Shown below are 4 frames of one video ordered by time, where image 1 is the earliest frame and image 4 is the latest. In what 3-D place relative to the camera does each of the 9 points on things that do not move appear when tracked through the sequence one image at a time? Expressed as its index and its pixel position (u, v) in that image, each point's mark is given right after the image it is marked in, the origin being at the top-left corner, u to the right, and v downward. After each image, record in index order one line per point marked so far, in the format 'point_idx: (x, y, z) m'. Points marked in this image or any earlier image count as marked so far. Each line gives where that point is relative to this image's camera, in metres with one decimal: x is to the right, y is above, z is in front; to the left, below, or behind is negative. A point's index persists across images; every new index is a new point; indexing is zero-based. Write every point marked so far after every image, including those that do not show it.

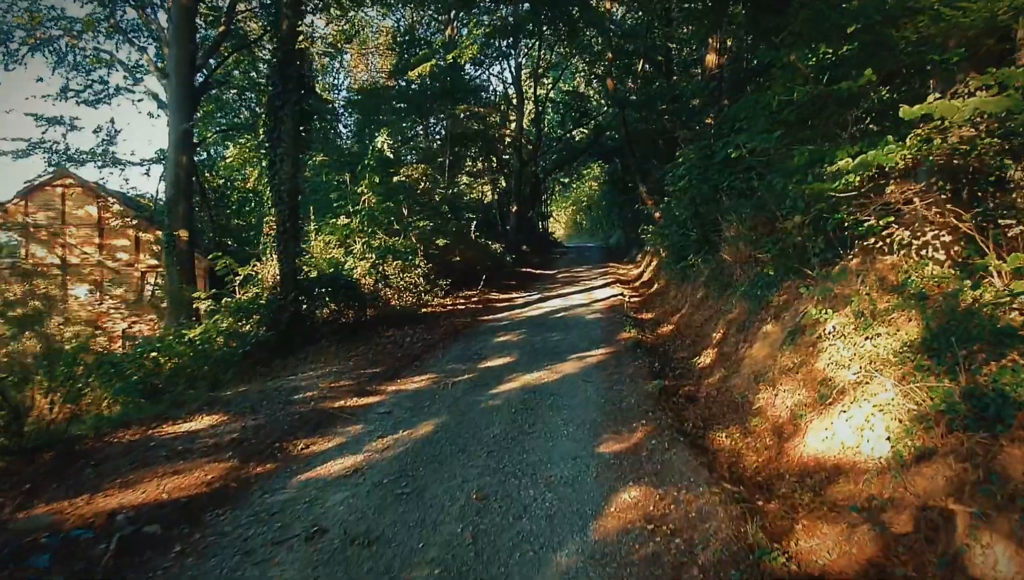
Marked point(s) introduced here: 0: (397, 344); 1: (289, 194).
0: (-1.5, -0.7, +10.0) m
1: (-2.9, +1.2, +10.0) m
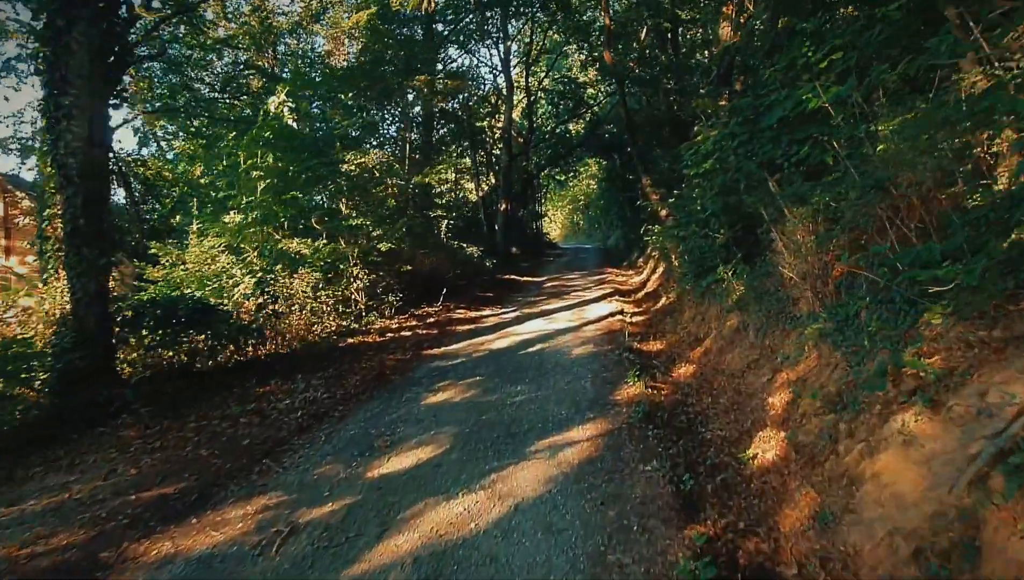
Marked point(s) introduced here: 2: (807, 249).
0: (-2.1, -1.0, +6.2) m
1: (-3.4, +0.9, +6.2) m
2: (+2.5, +0.3, +6.6) m
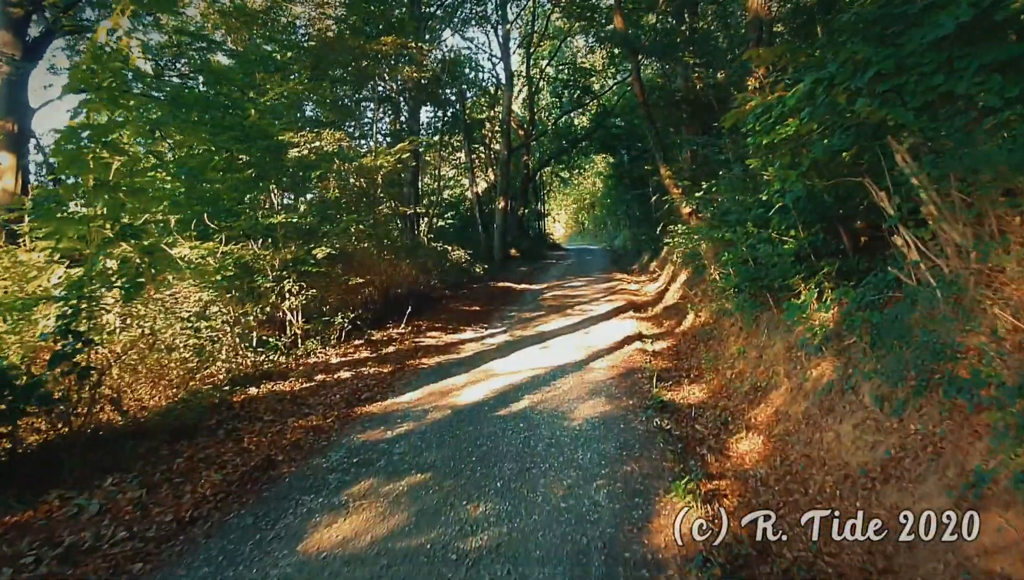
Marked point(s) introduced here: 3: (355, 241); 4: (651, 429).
0: (-2.3, -1.3, +3.1) m
1: (-3.7, +0.7, +3.0) m
2: (+2.3, +0.1, +3.4) m
3: (-2.3, +0.7, +11.4) m
4: (+1.1, -1.1, +6.1) m
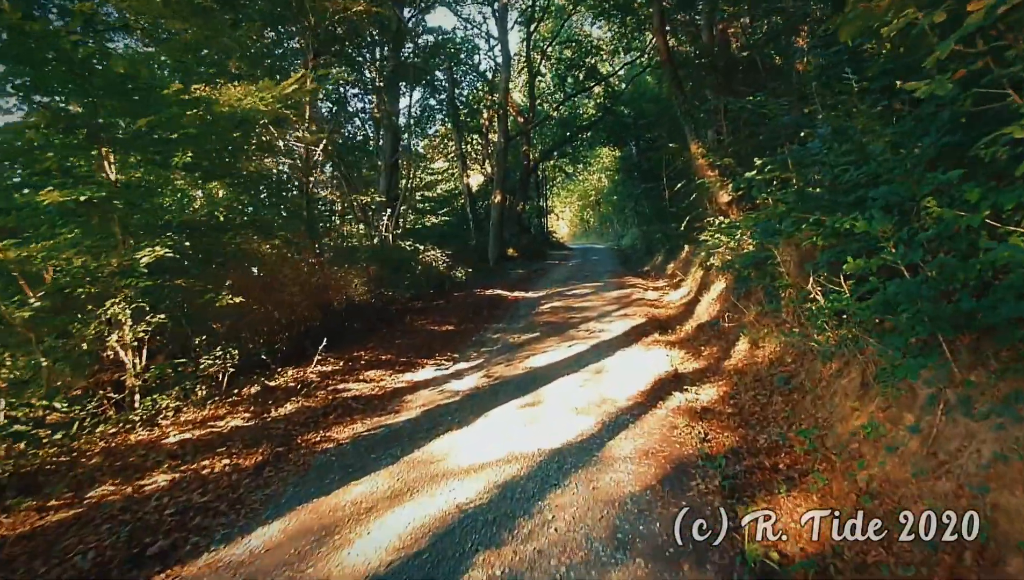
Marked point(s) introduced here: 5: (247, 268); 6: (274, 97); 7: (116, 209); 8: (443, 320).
0: (-2.6, -1.5, -0.6) m
1: (-4.0, +0.5, -0.7) m
2: (+2.0, -0.1, -0.3) m
3: (-2.6, +0.5, +7.7) m
4: (+0.8, -1.3, +2.5) m
5: (-2.6, +0.3, +7.7) m
6: (-2.7, +1.8, +8.6) m
7: (-2.9, +0.6, +6.1) m
8: (-1.0, -0.5, +11.9) m
